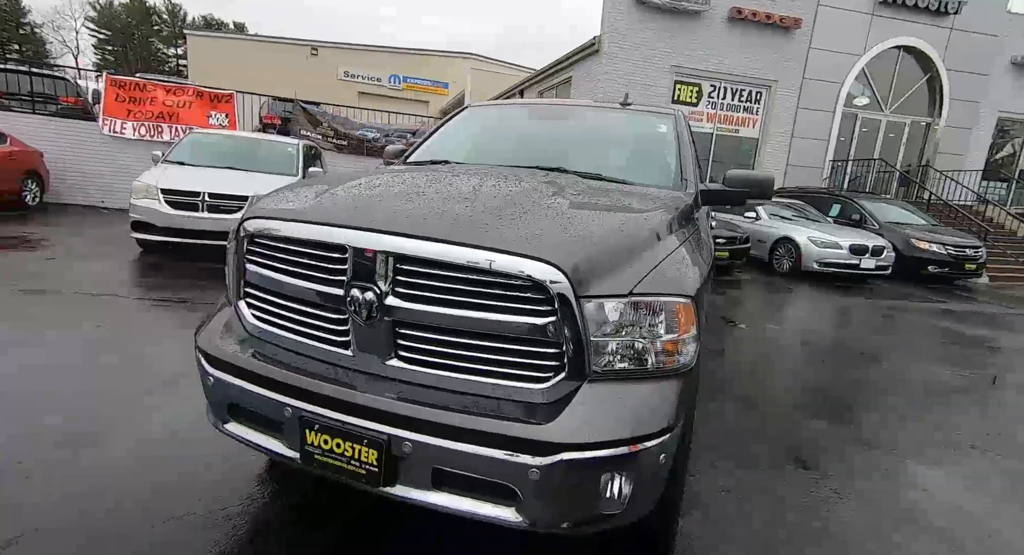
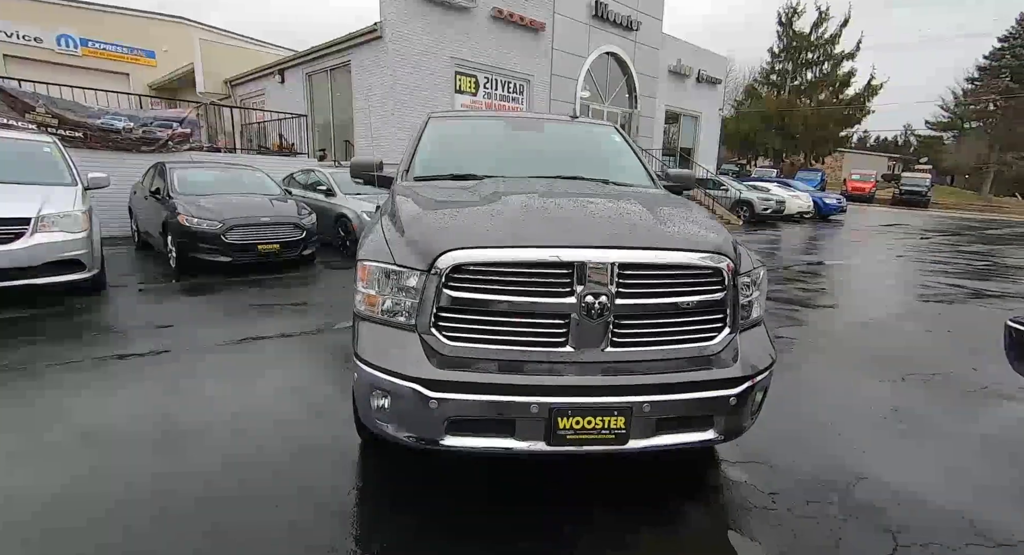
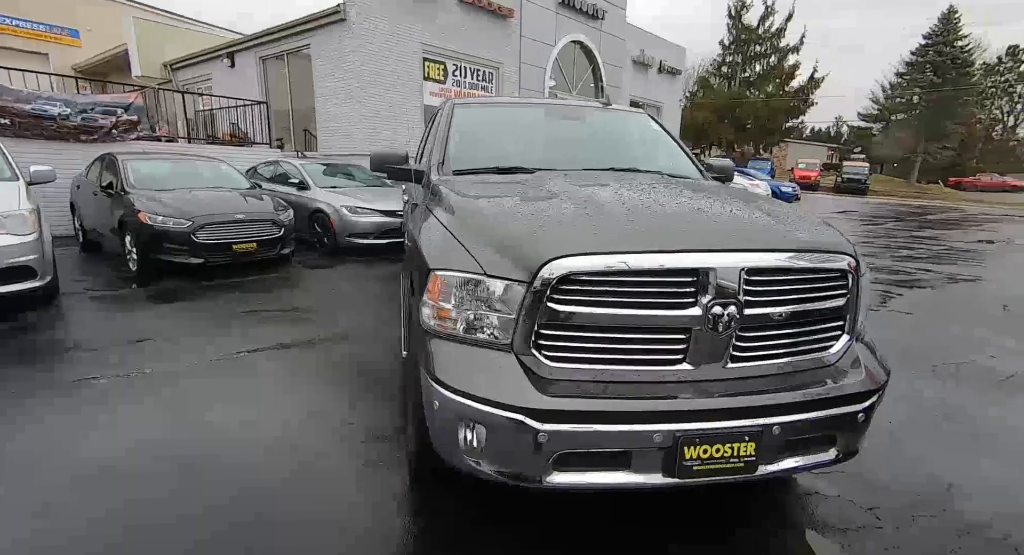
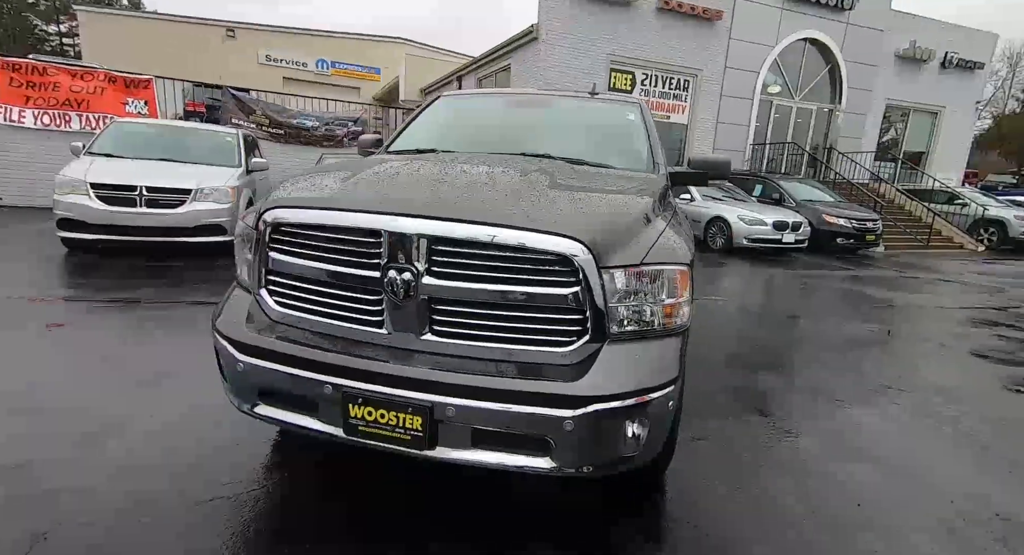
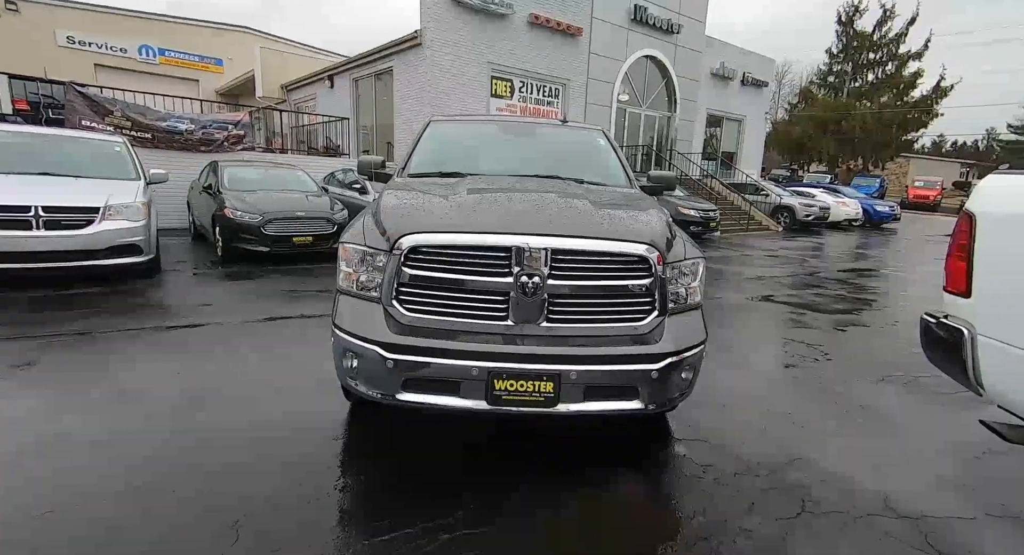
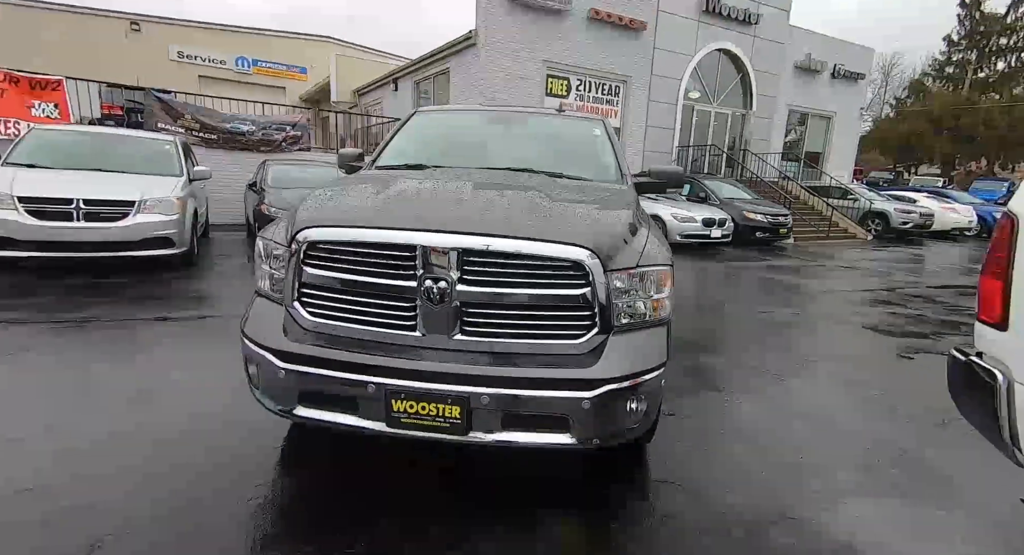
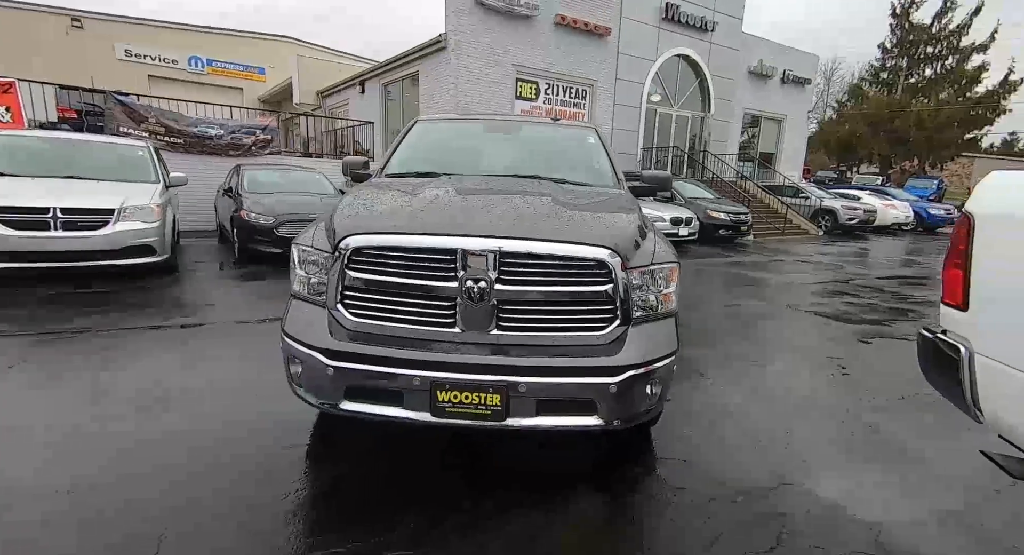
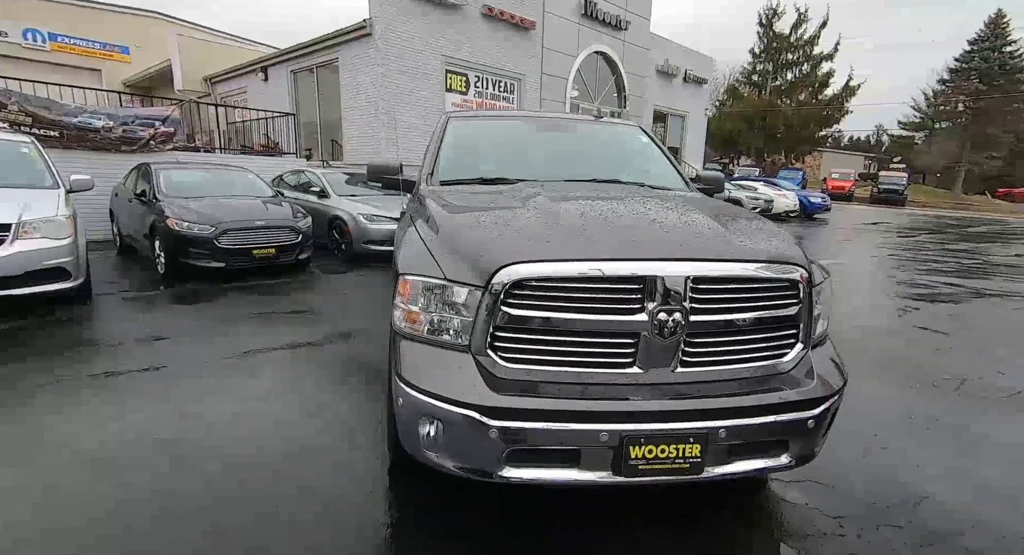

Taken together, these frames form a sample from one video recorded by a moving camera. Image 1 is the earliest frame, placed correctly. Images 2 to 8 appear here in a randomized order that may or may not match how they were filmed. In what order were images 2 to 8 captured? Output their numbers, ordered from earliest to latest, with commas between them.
4, 6, 7, 5, 2, 8, 3
